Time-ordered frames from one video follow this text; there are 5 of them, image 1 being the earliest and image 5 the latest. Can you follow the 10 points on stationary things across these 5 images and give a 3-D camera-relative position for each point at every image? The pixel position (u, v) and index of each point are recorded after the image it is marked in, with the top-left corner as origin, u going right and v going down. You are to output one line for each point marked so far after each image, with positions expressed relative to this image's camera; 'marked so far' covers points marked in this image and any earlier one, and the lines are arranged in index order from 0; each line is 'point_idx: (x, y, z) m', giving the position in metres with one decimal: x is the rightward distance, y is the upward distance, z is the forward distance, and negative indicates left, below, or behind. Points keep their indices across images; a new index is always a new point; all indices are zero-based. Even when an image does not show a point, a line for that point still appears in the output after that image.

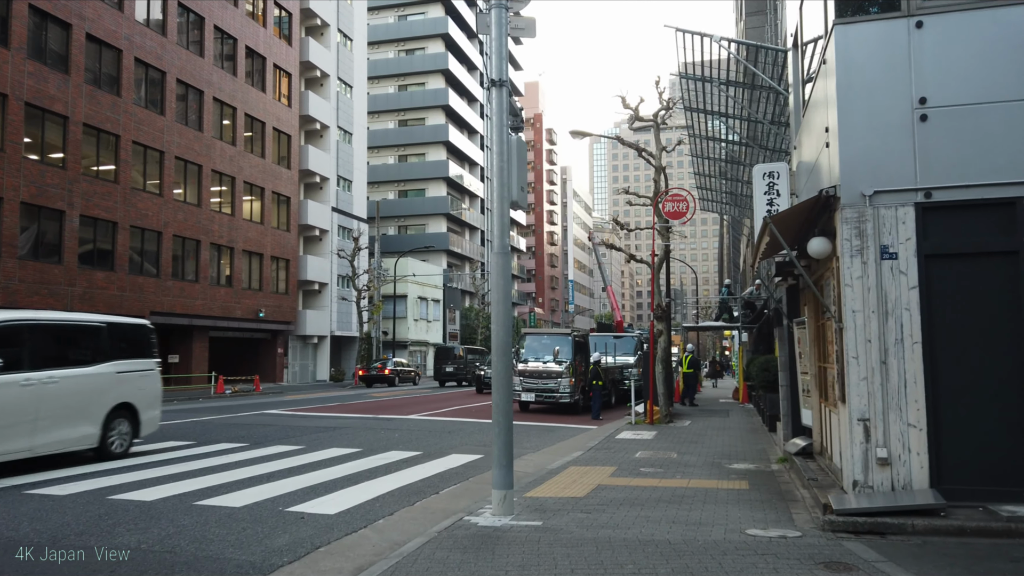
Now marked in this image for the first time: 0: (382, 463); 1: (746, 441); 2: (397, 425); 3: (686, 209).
0: (-2.2, -2.9, +12.6) m
1: (+4.9, -3.2, +15.5) m
2: (-2.9, -3.4, +18.8) m
3: (+4.6, +2.1, +19.6) m
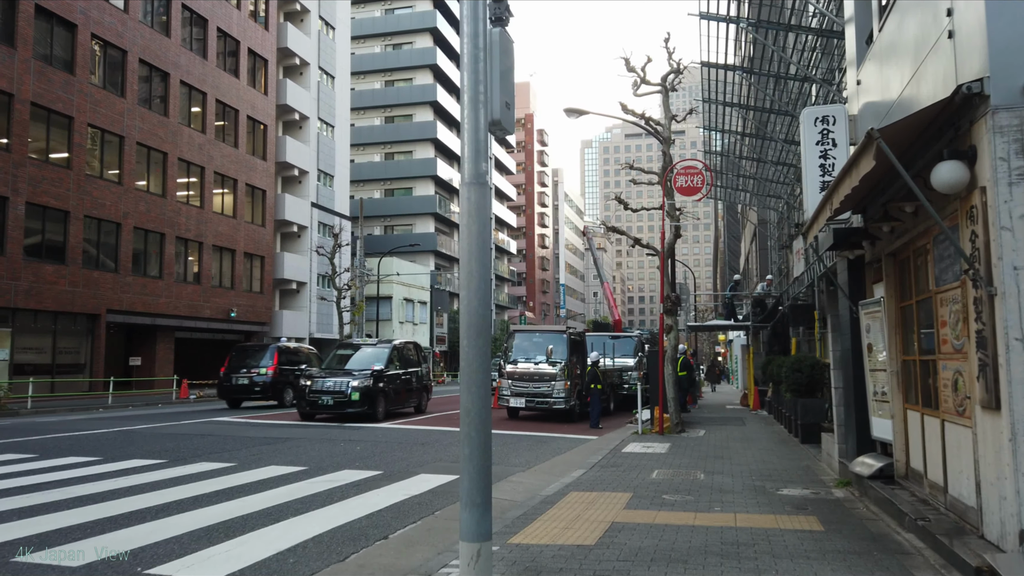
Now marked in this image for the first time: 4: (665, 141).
0: (-2.4, -2.5, +9.7) m
1: (+4.6, -2.9, +12.8) m
2: (-3.2, -3.1, +15.9) m
3: (+4.3, +2.3, +16.8) m
4: (+3.8, +3.6, +18.4) m
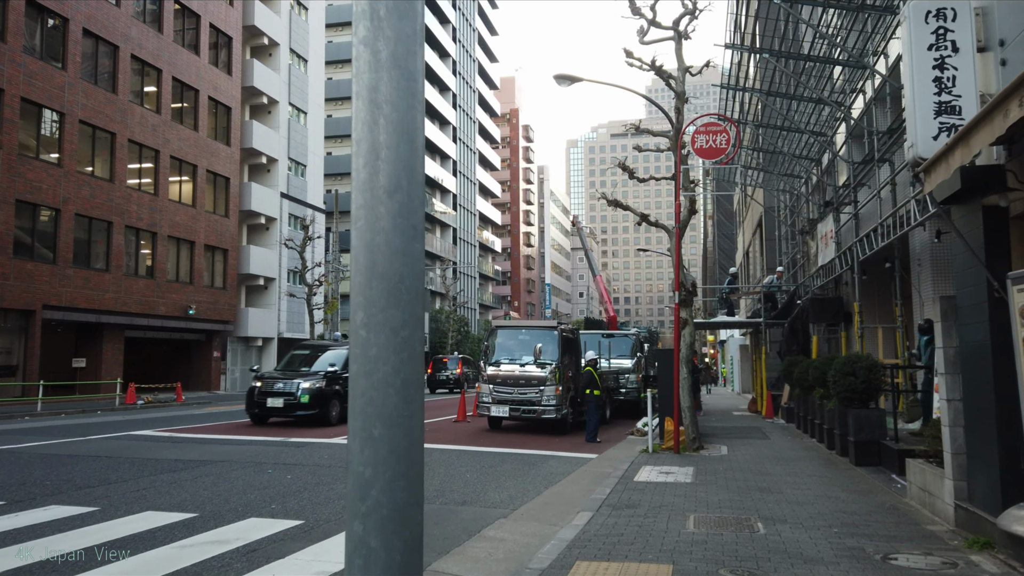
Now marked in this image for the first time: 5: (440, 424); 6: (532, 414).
0: (-2.6, -2.2, +6.5) m
1: (+4.3, -2.6, +9.7) m
2: (-3.5, -2.8, +12.7) m
3: (+3.9, +2.6, +13.7) m
4: (+3.4, +3.9, +15.3) m
5: (-1.9, -3.6, +19.7) m
6: (+0.5, -3.0, +17.9) m
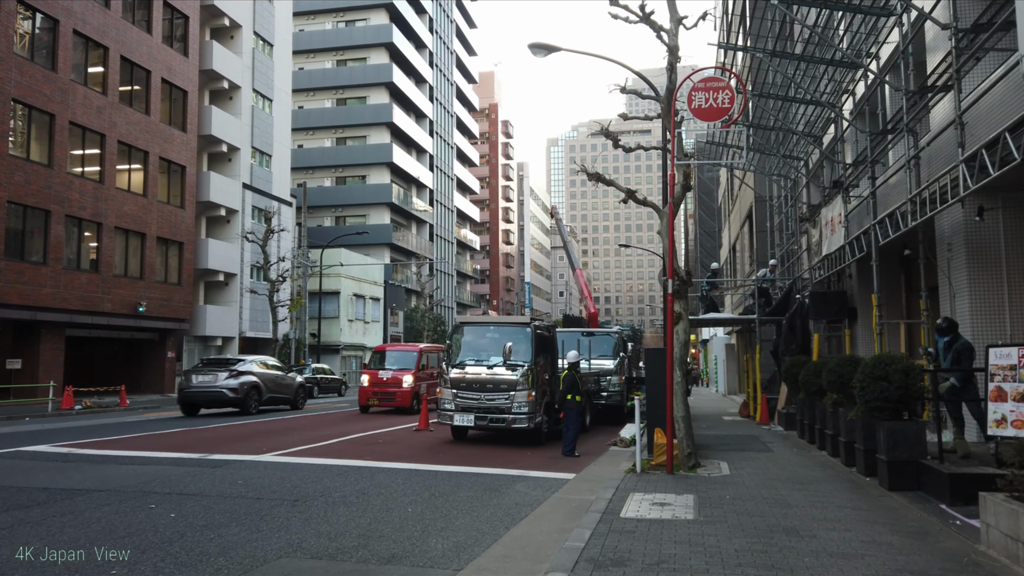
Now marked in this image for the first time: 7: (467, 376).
0: (-3.0, -2.0, +4.1) m
1: (+3.9, -2.4, +7.5) m
2: (-4.1, -2.6, +10.3) m
3: (+3.3, +2.8, +11.5) m
4: (+2.8, +4.1, +13.0) m
5: (-2.6, -3.4, +17.4) m
6: (-0.2, -2.8, +15.6) m
7: (-1.0, -1.9, +15.9) m
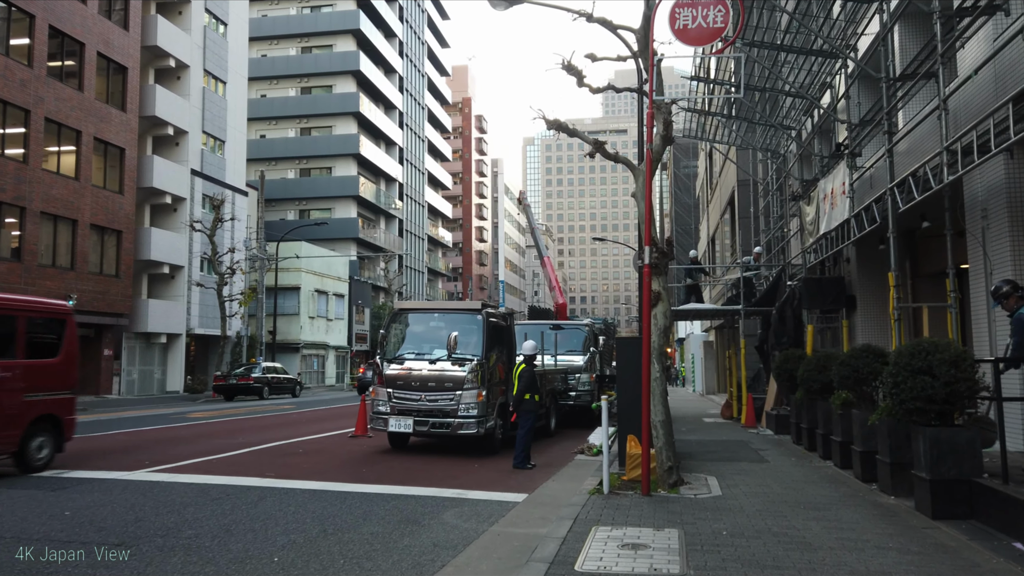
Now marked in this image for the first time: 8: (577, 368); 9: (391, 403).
0: (-3.6, -1.7, +1.5) m
1: (+3.2, -2.0, +5.1) m
2: (-4.9, -2.3, +7.6) m
3: (+2.5, +3.2, +9.1) m
4: (+1.9, +4.4, +10.6) m
5: (-3.6, -3.0, +14.7) m
6: (-1.2, -2.4, +13.1) m
7: (-1.9, -1.5, +13.4) m
8: (+1.6, -2.0, +18.5) m
9: (-2.1, -2.0, +13.3) m
